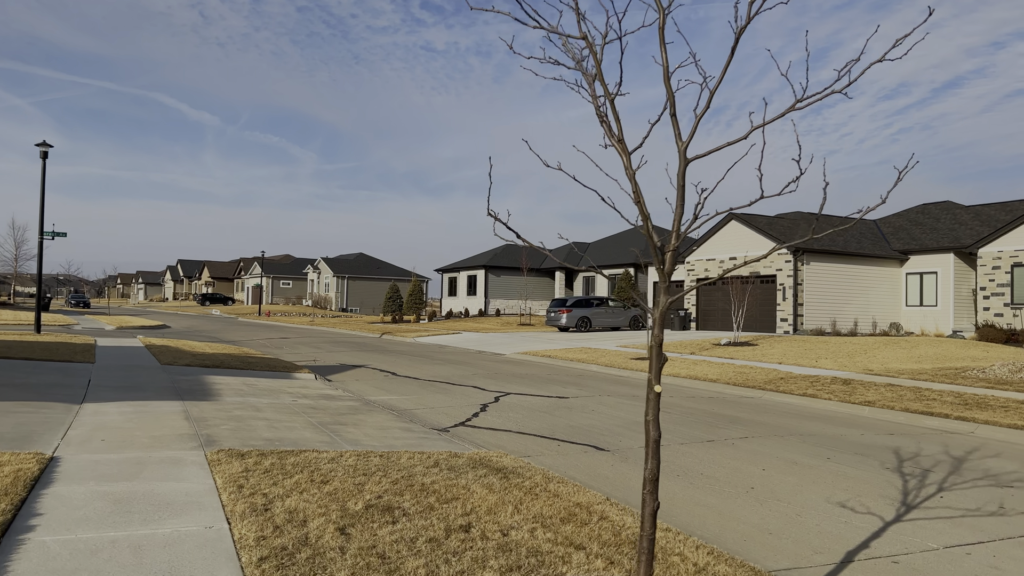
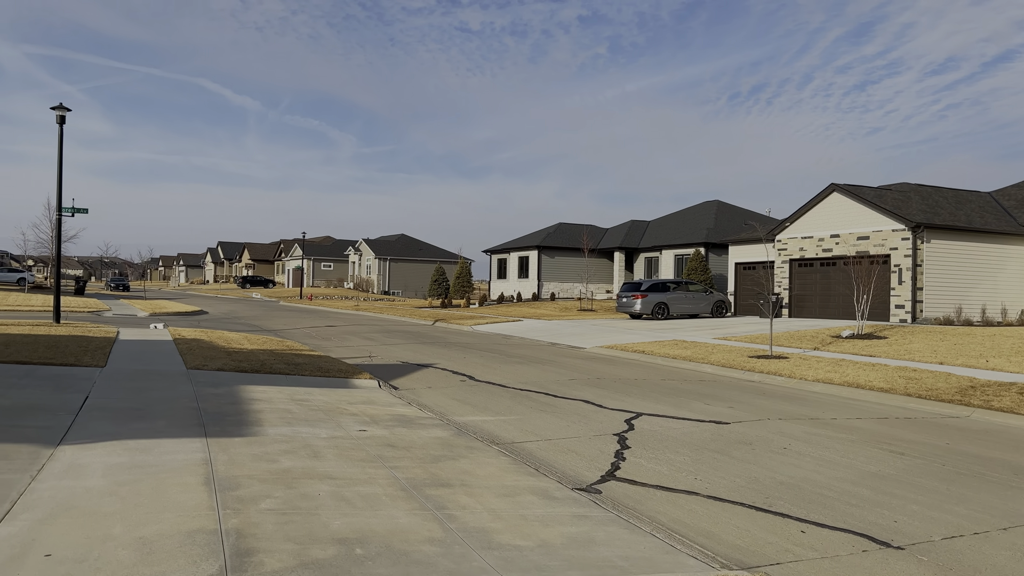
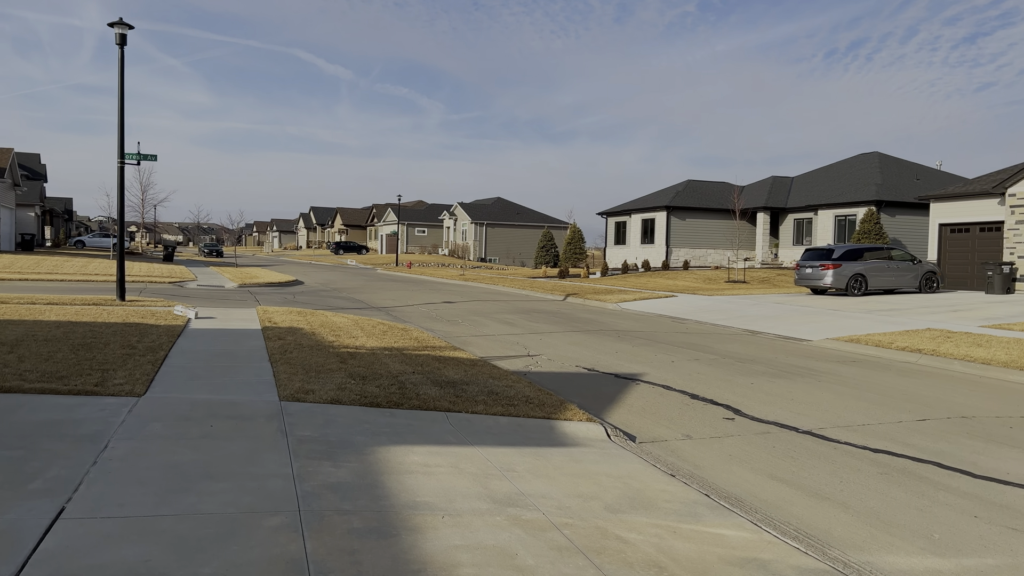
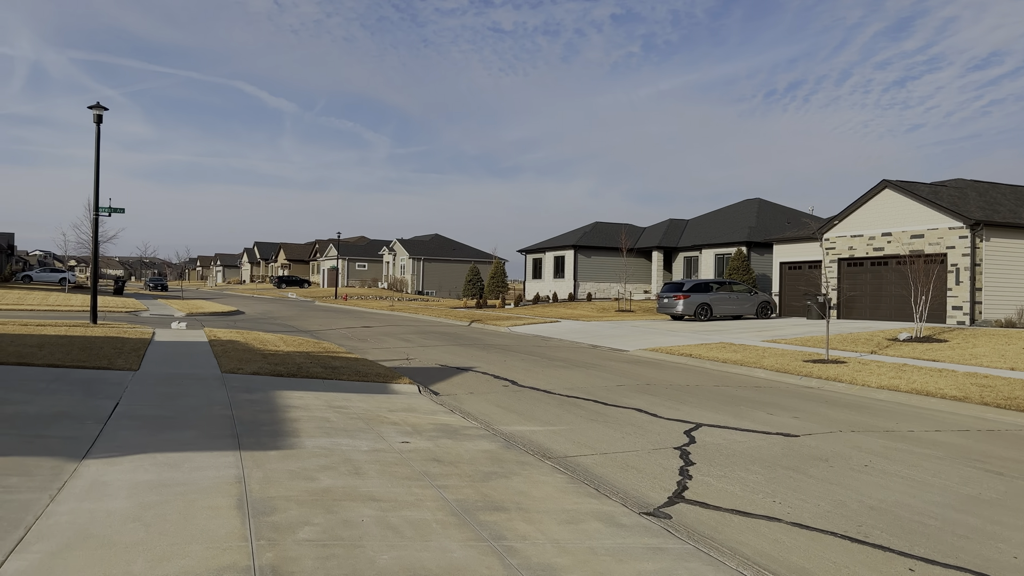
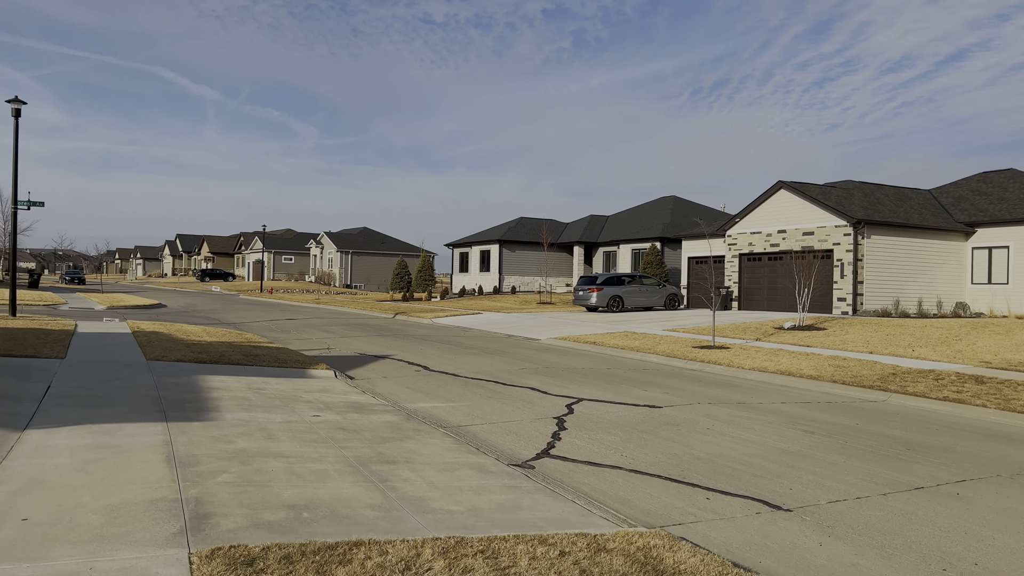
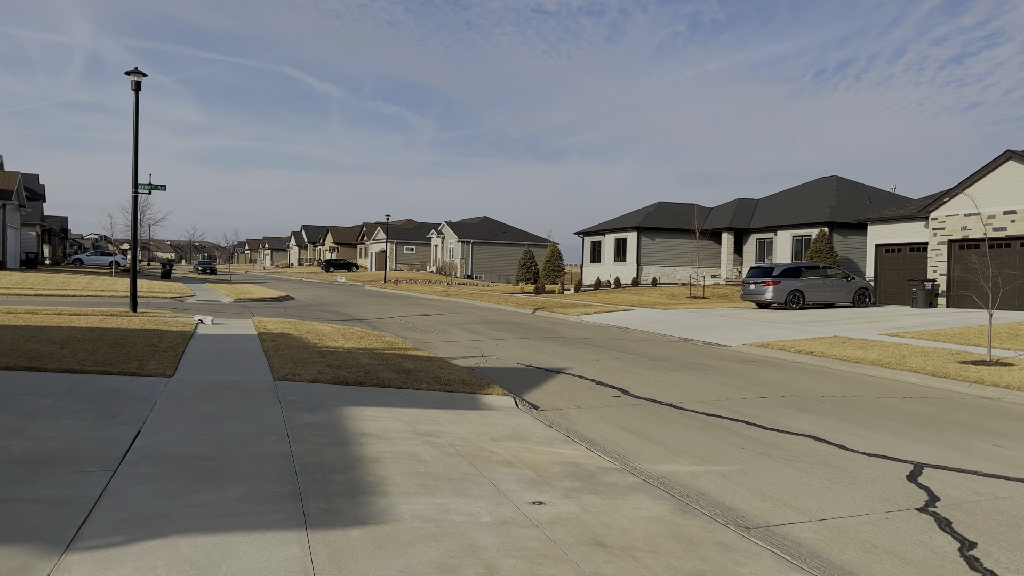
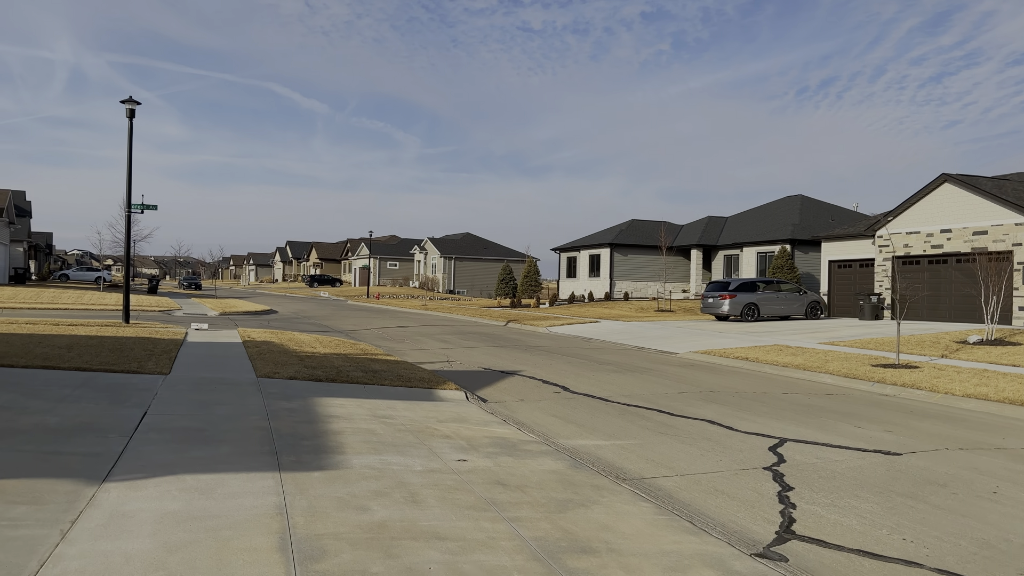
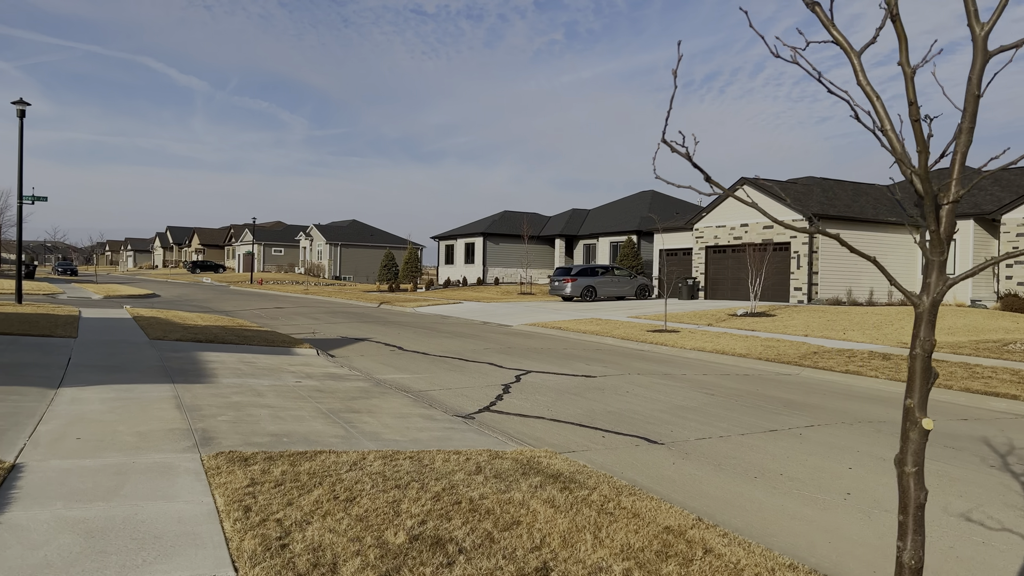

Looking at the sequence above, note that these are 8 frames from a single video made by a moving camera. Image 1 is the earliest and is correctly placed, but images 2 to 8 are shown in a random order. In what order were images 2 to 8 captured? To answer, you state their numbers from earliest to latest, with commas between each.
8, 5, 2, 4, 7, 6, 3
